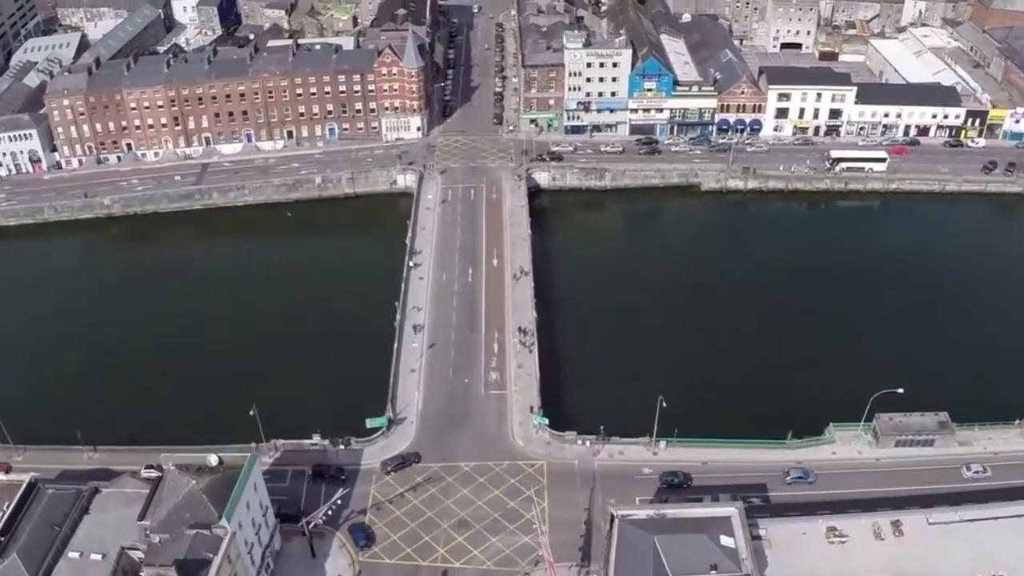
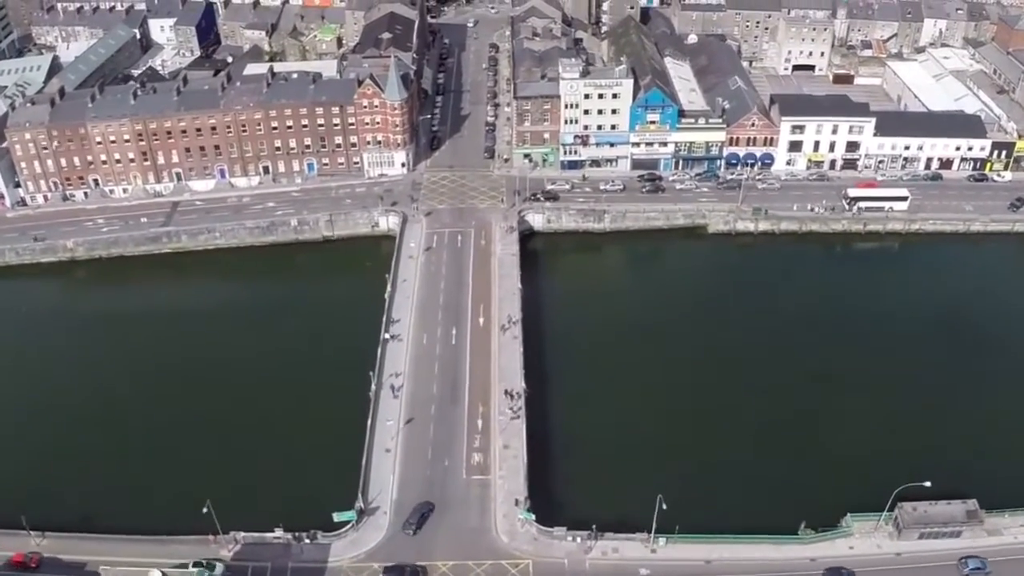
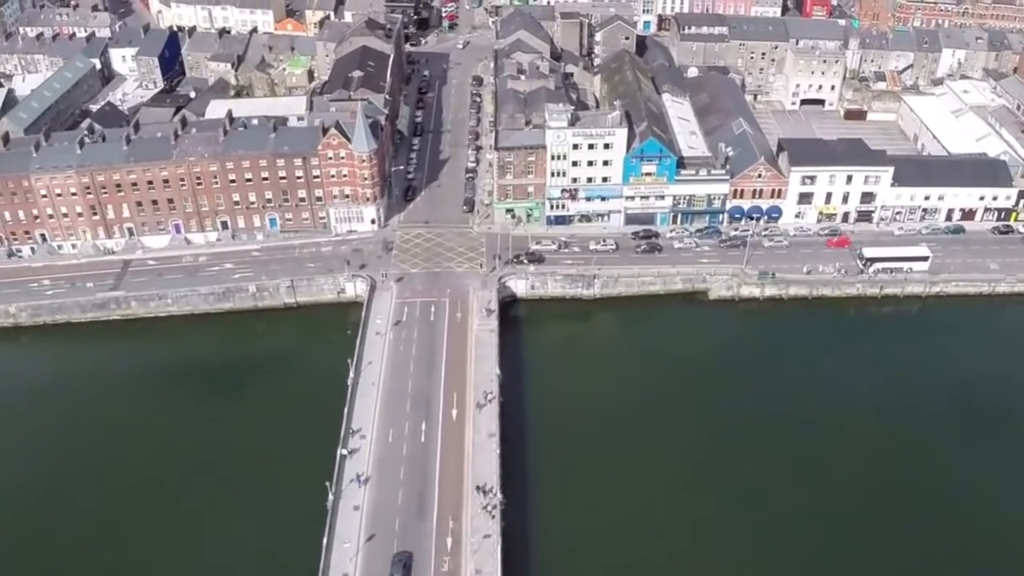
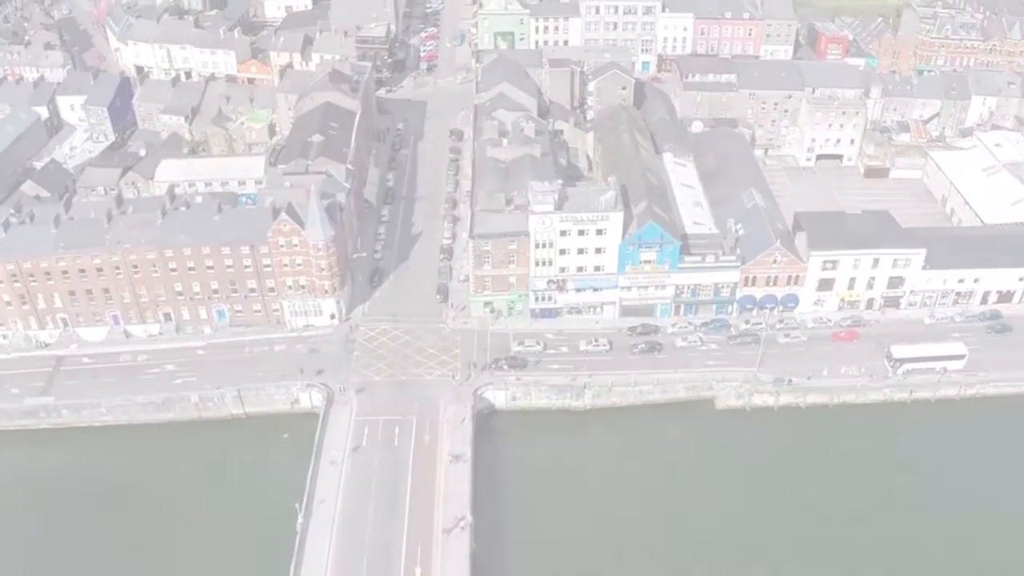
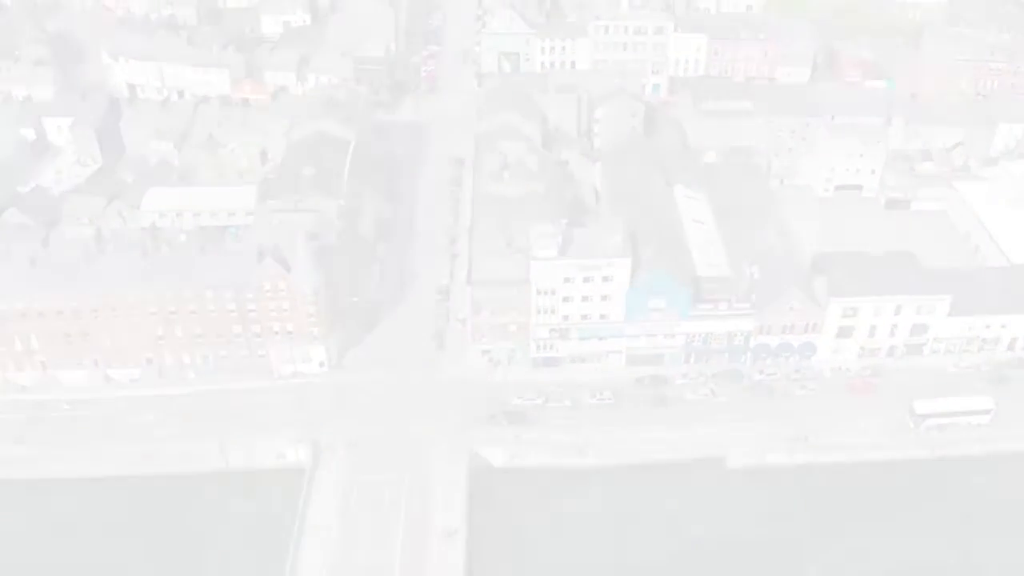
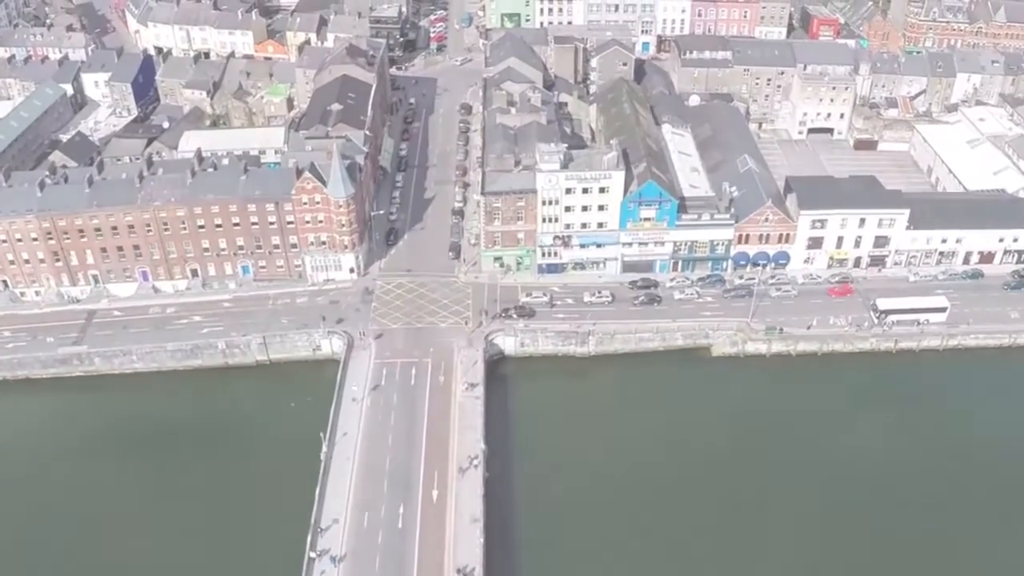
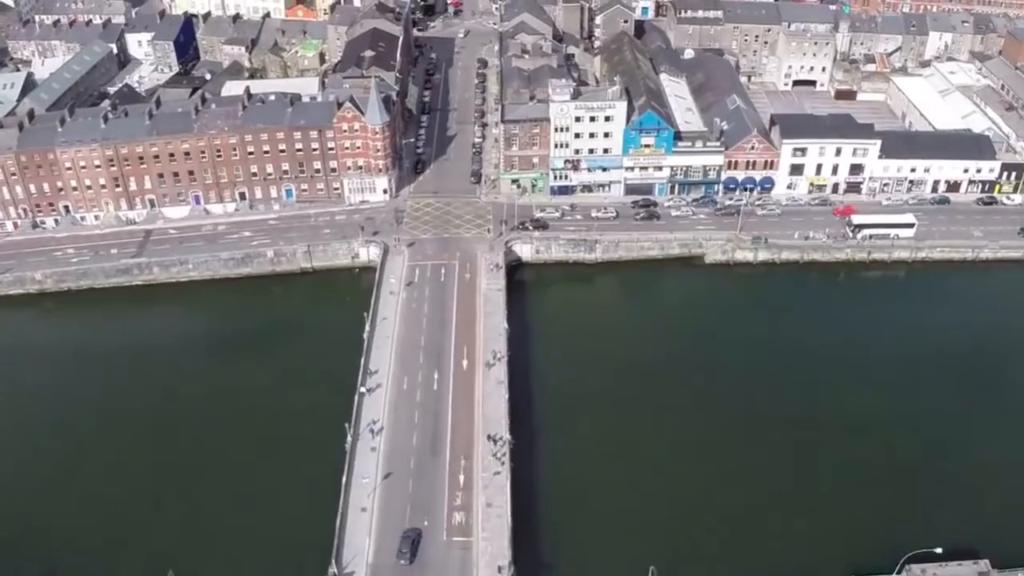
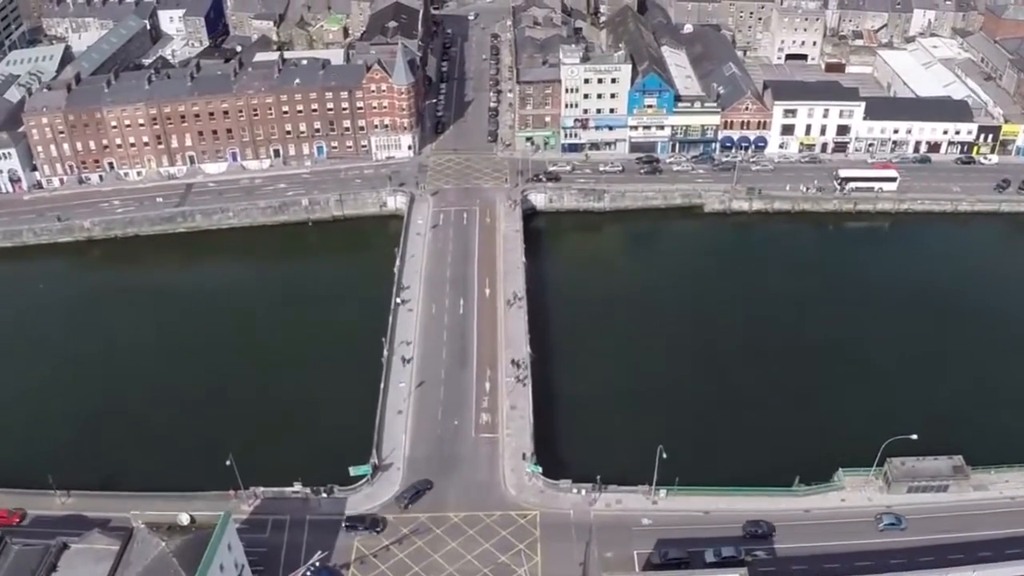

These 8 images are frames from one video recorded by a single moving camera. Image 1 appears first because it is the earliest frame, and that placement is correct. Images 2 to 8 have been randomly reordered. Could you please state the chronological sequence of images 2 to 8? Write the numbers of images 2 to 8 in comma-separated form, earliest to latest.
8, 2, 7, 3, 6, 4, 5
